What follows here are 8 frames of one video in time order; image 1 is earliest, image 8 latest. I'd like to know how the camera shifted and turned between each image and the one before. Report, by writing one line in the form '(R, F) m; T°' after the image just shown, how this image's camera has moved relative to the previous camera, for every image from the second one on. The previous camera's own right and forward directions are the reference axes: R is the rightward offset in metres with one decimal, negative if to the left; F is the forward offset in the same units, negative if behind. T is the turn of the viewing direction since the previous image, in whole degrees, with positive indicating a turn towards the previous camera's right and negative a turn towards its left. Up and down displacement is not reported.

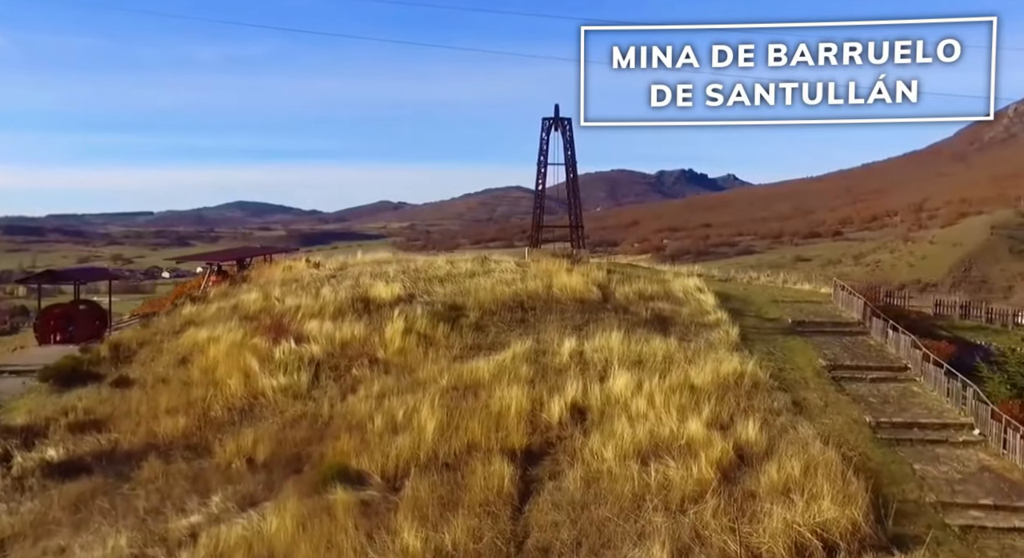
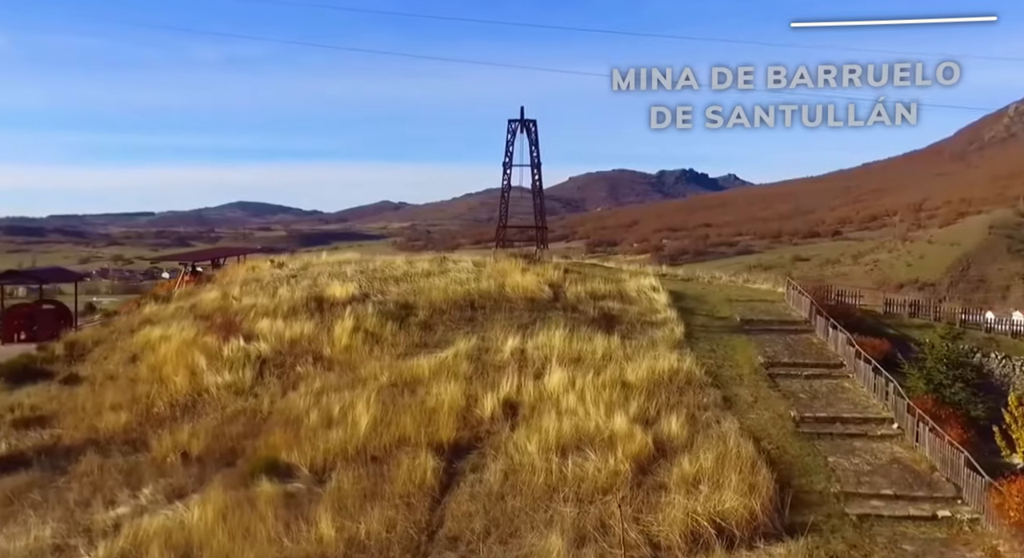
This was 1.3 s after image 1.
(+0.8, -0.3) m; 0°
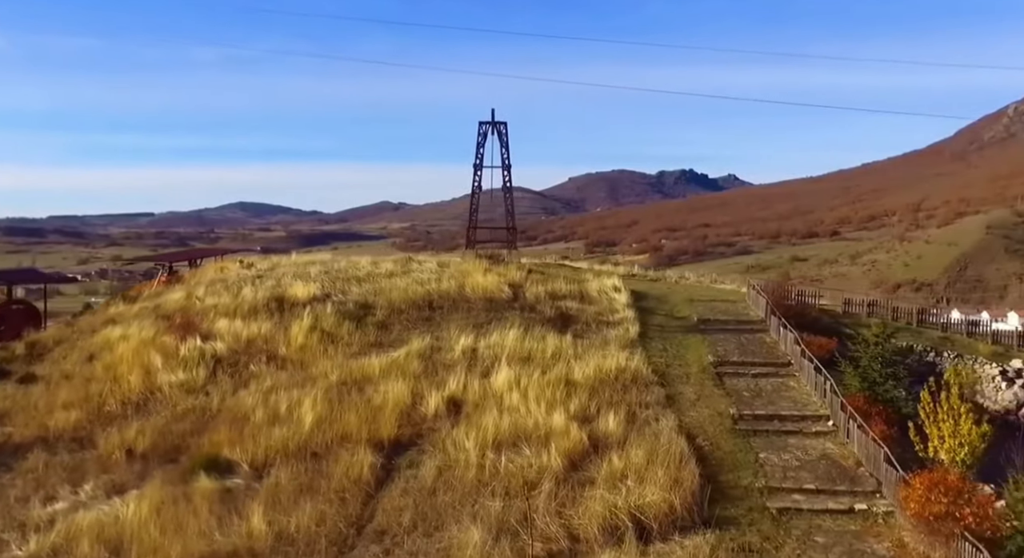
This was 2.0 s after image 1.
(+0.7, -0.2) m; 0°
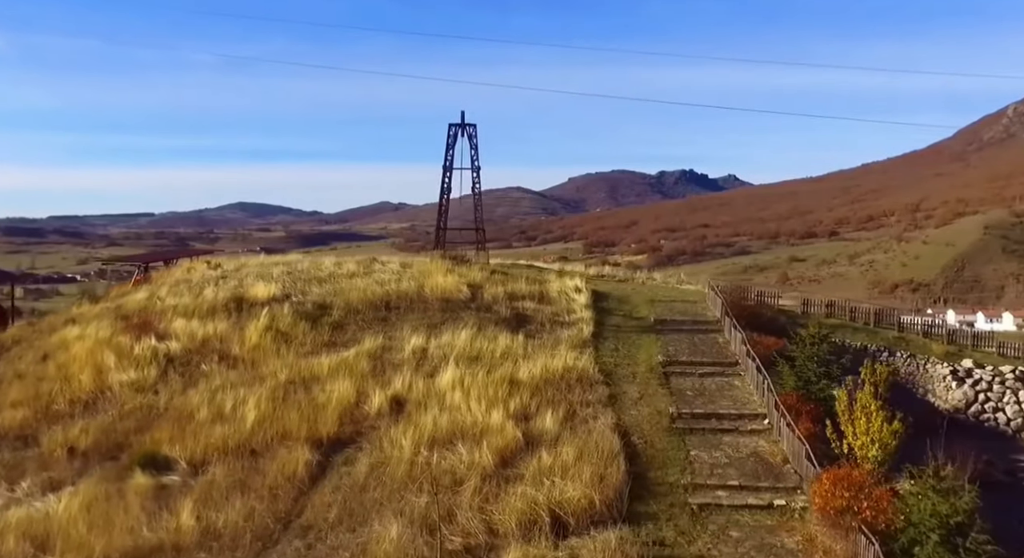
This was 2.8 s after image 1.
(+0.7, -0.2) m; 0°
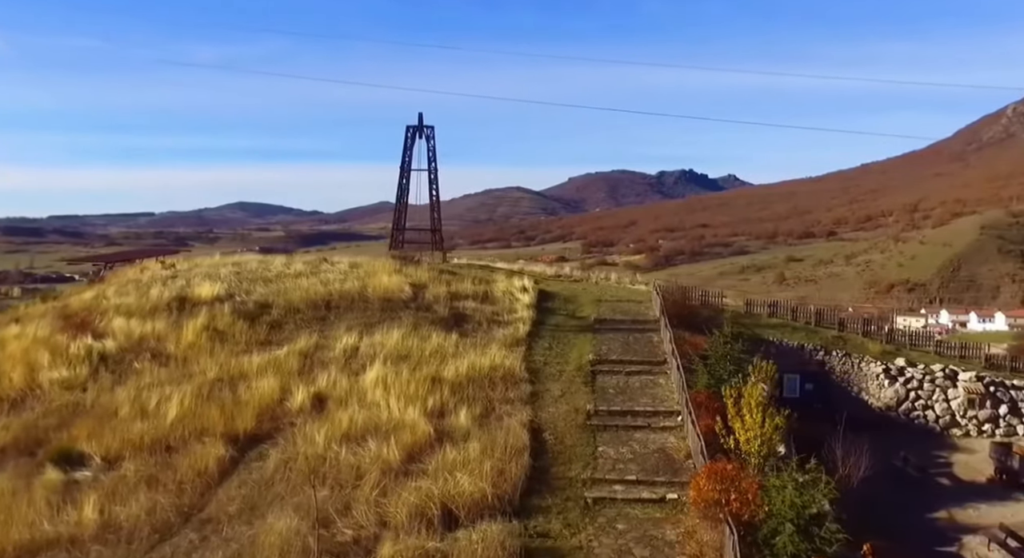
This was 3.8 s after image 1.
(+1.0, -0.3) m; +1°
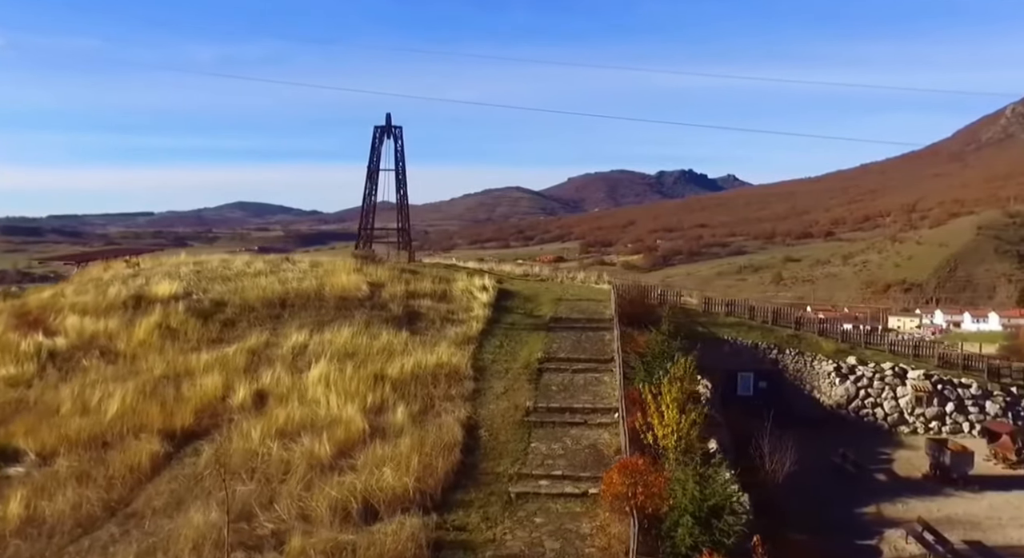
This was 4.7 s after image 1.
(+0.8, -0.2) m; 0°
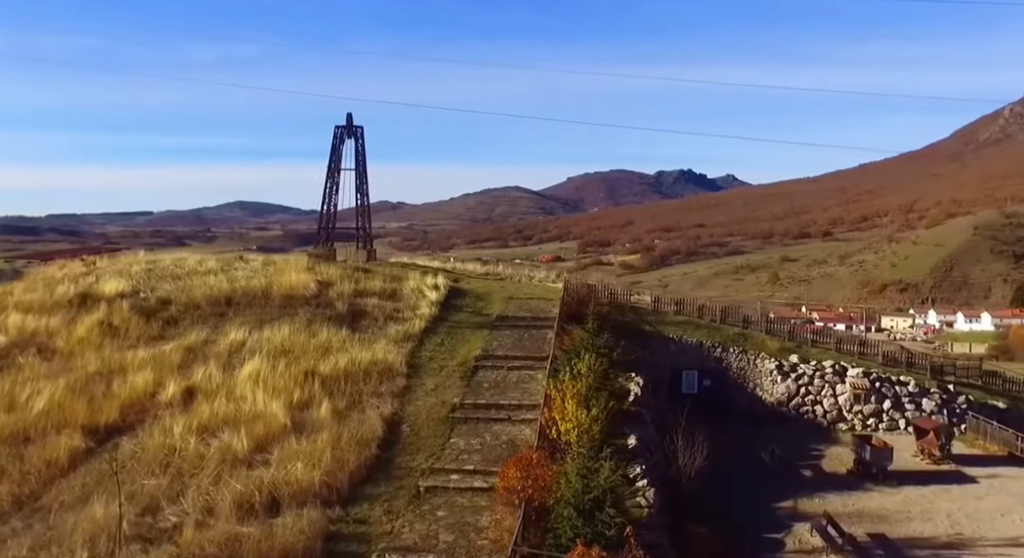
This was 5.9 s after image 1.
(+0.9, -0.2) m; +1°
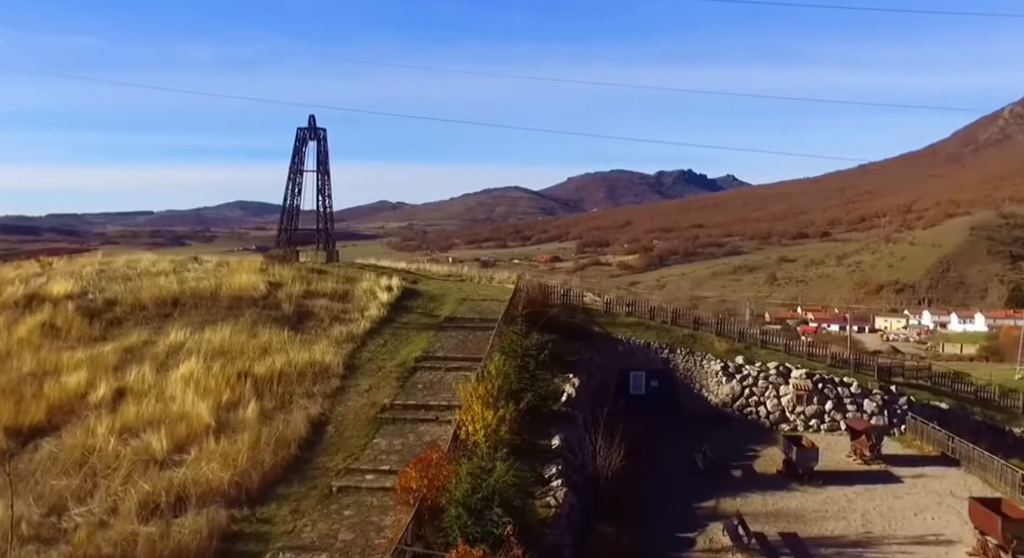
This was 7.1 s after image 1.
(+0.9, -0.1) m; 0°
